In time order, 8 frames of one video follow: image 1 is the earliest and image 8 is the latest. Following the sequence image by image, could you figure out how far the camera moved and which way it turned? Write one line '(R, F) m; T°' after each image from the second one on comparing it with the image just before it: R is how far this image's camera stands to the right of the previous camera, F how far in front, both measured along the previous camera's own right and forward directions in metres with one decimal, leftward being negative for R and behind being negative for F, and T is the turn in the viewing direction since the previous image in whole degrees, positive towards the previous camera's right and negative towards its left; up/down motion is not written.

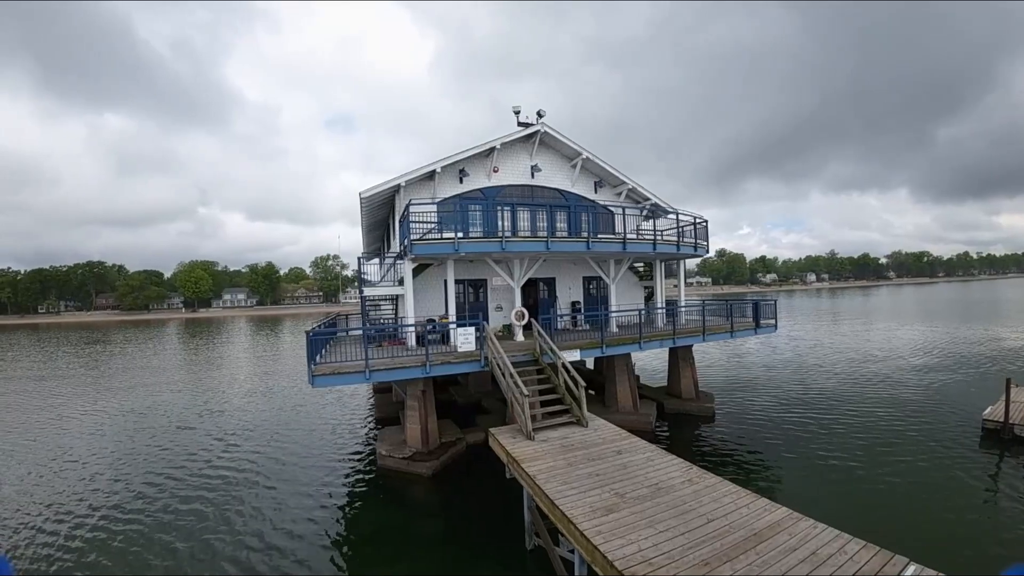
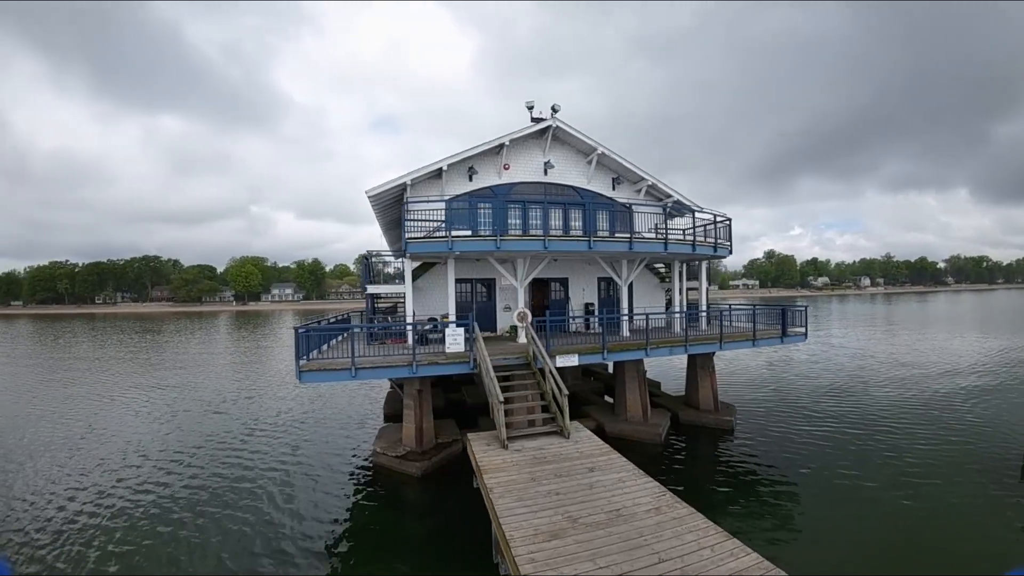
(+1.1, +0.5) m; -5°
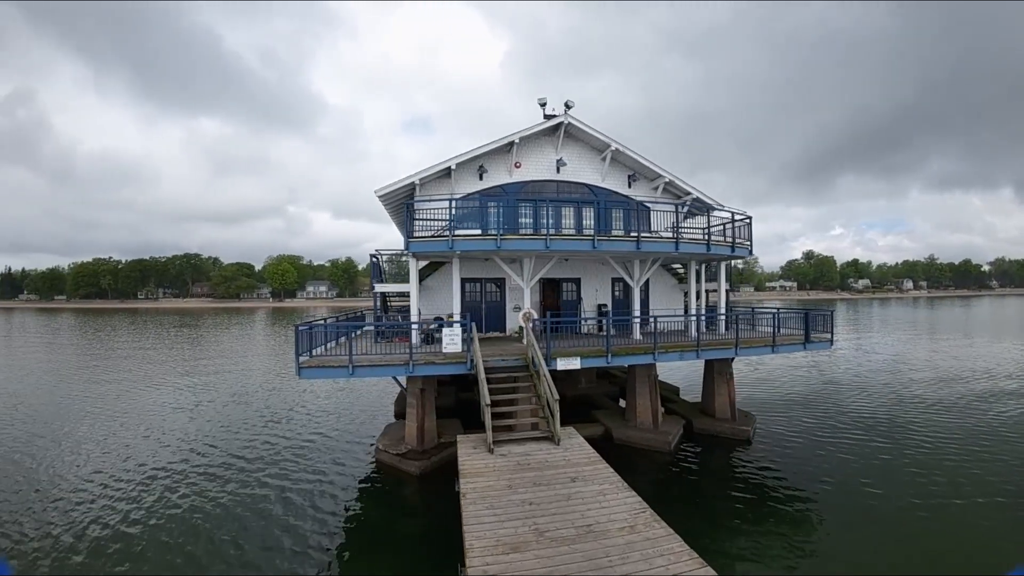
(+0.7, +0.3) m; -4°
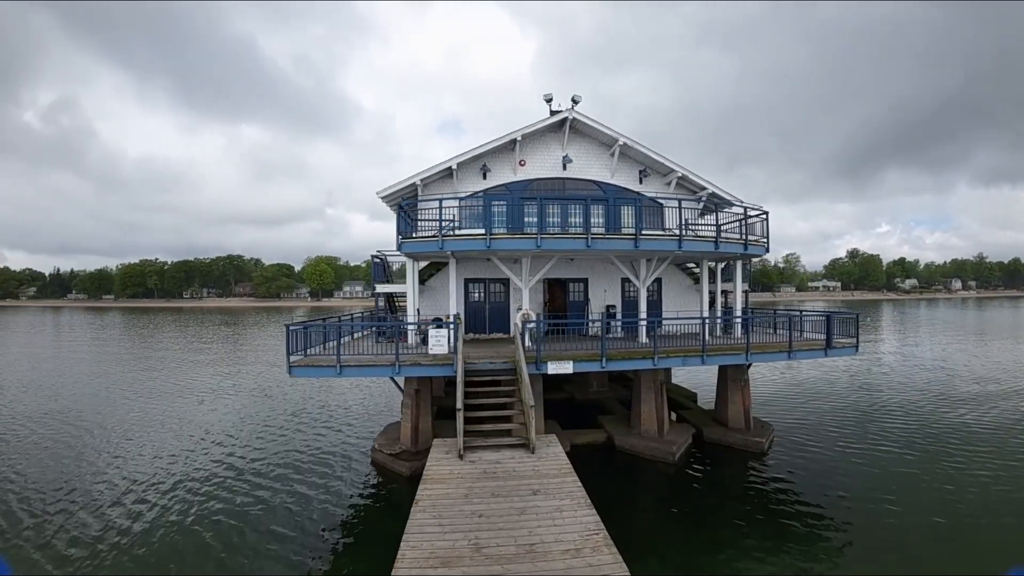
(+1.0, +0.4) m; -4°
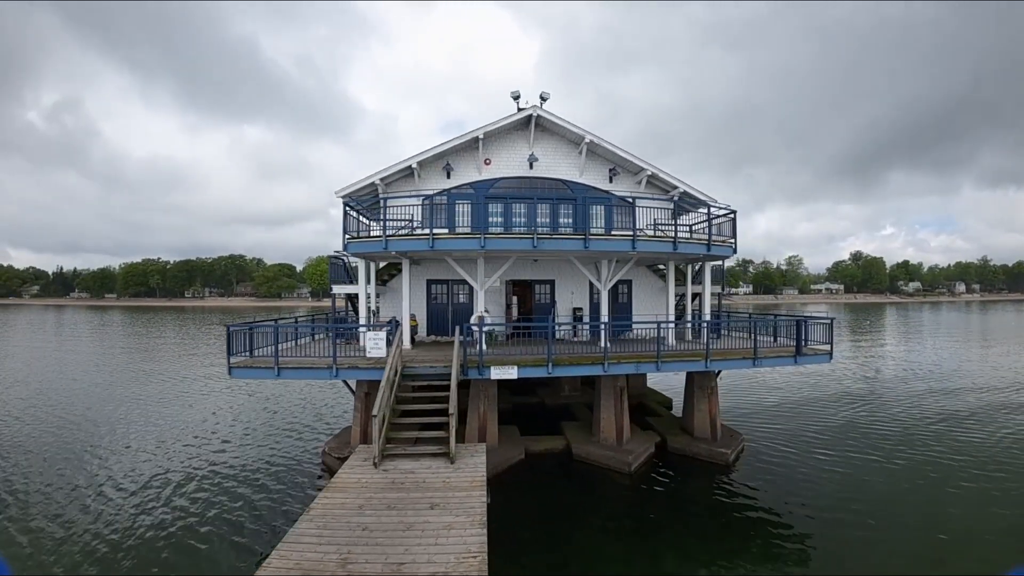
(+1.4, +0.4) m; -1°
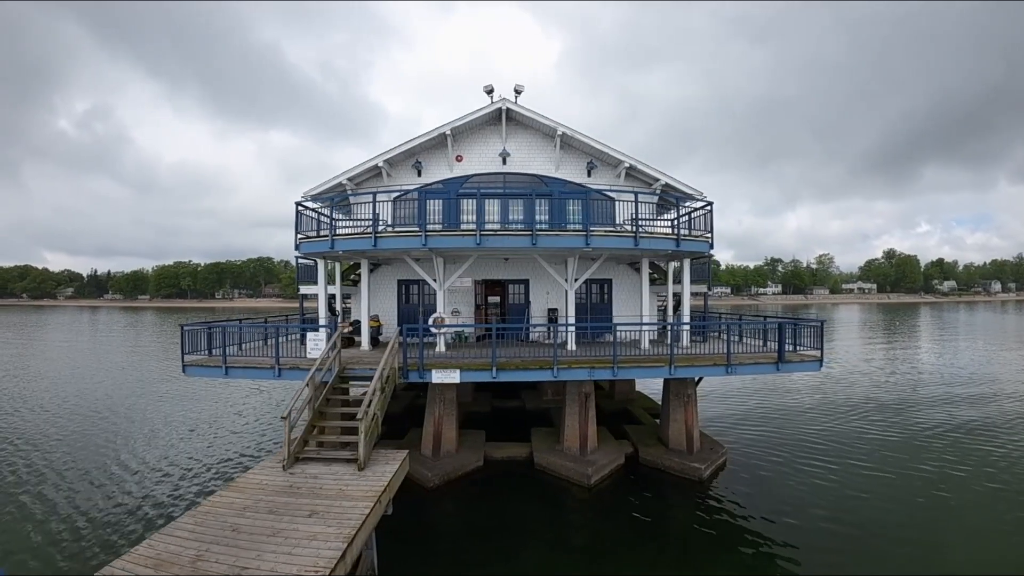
(+1.8, +0.4) m; -3°
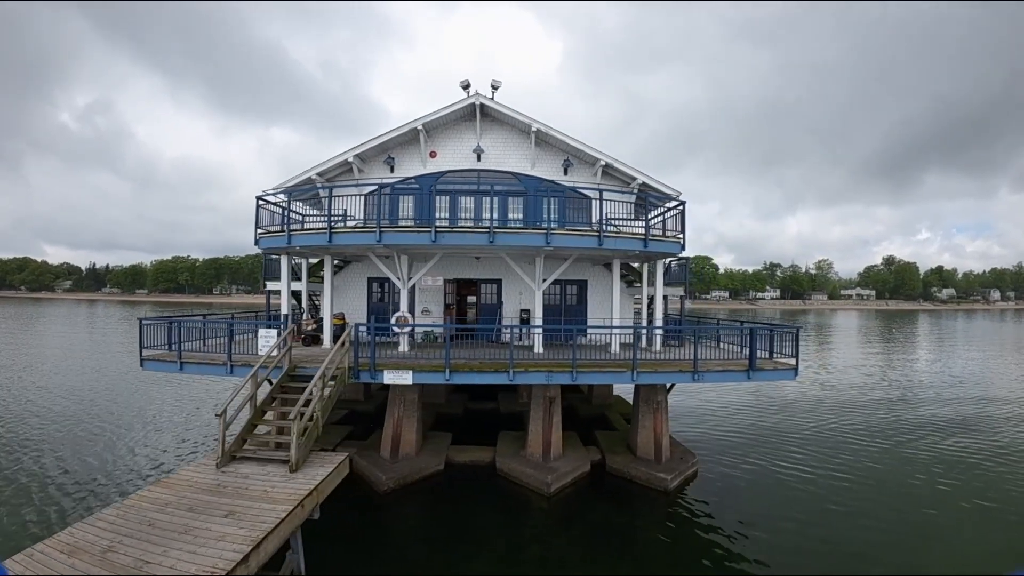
(+1.0, +0.1) m; 0°
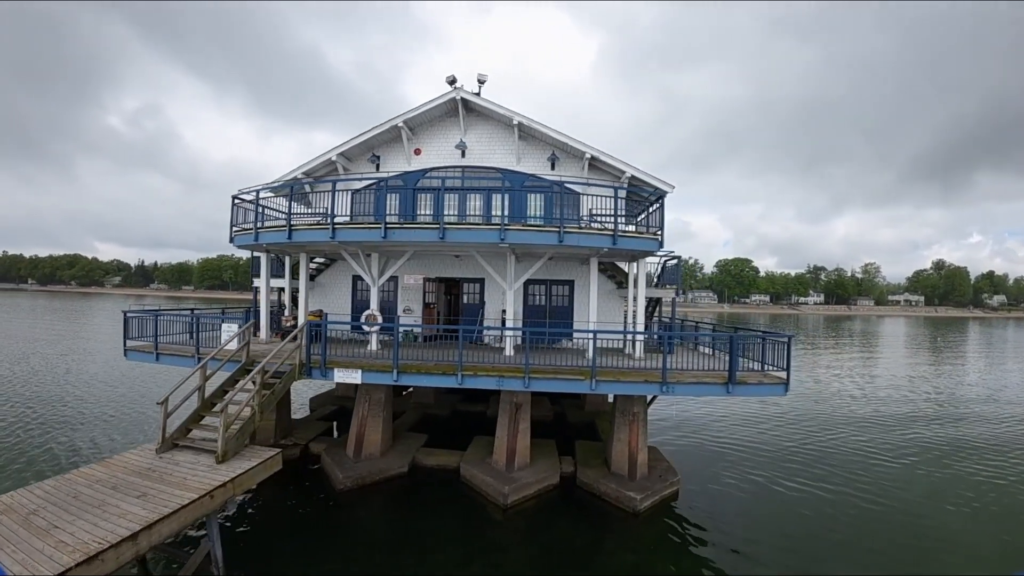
(+1.8, +0.2) m; -4°
